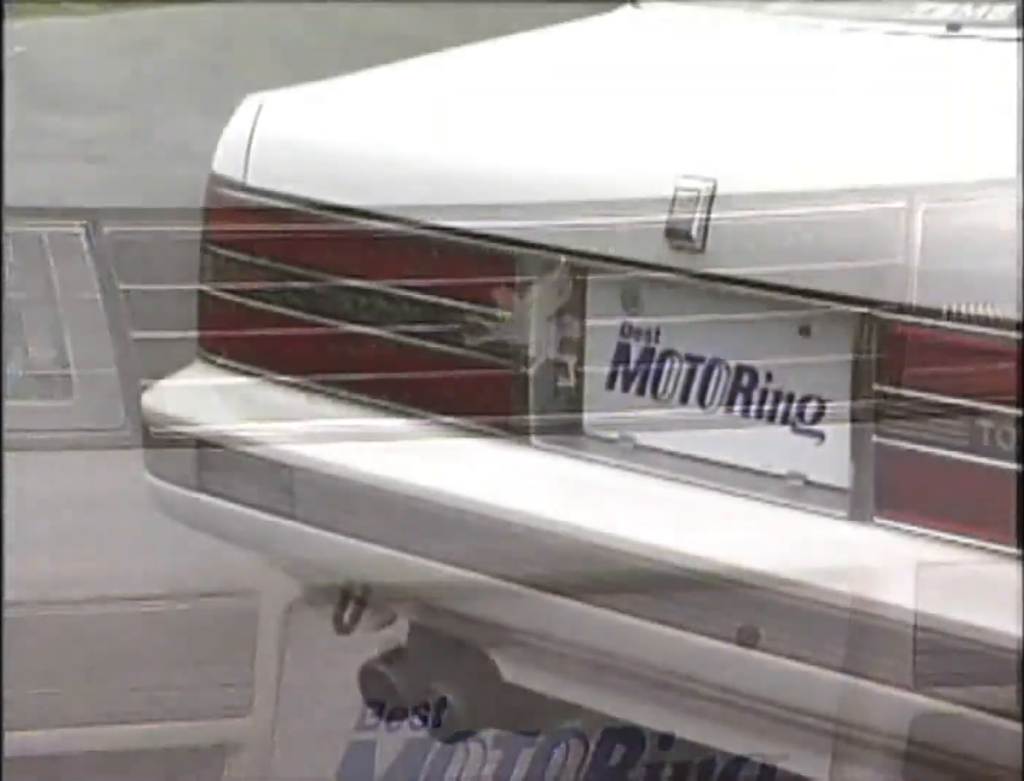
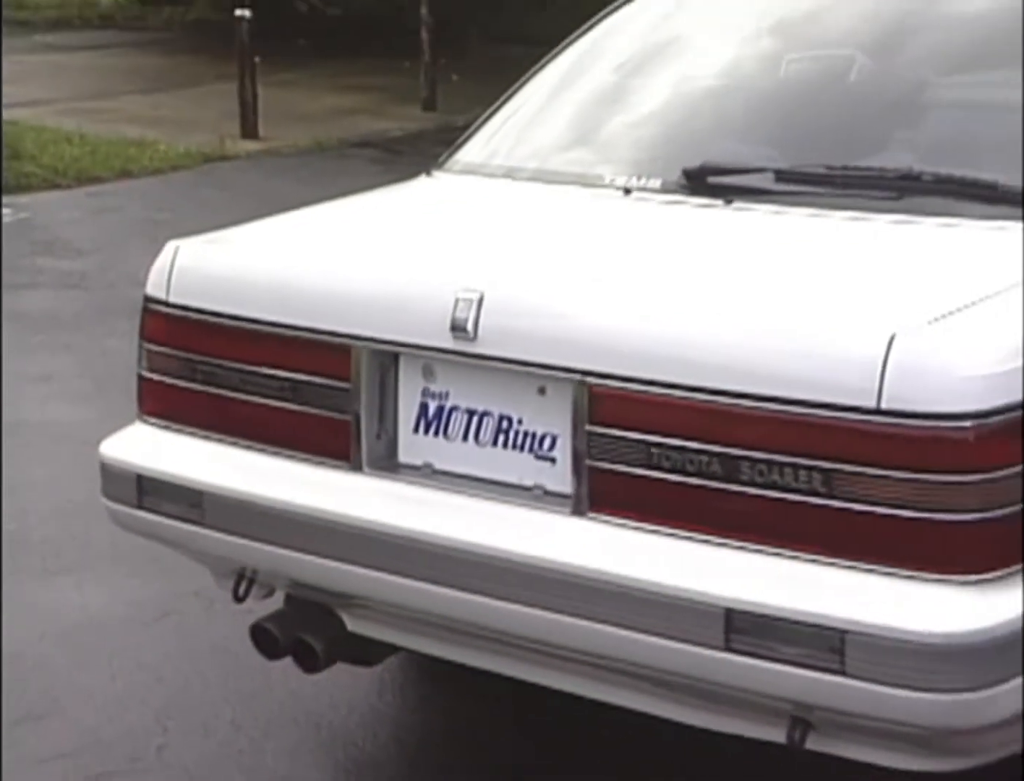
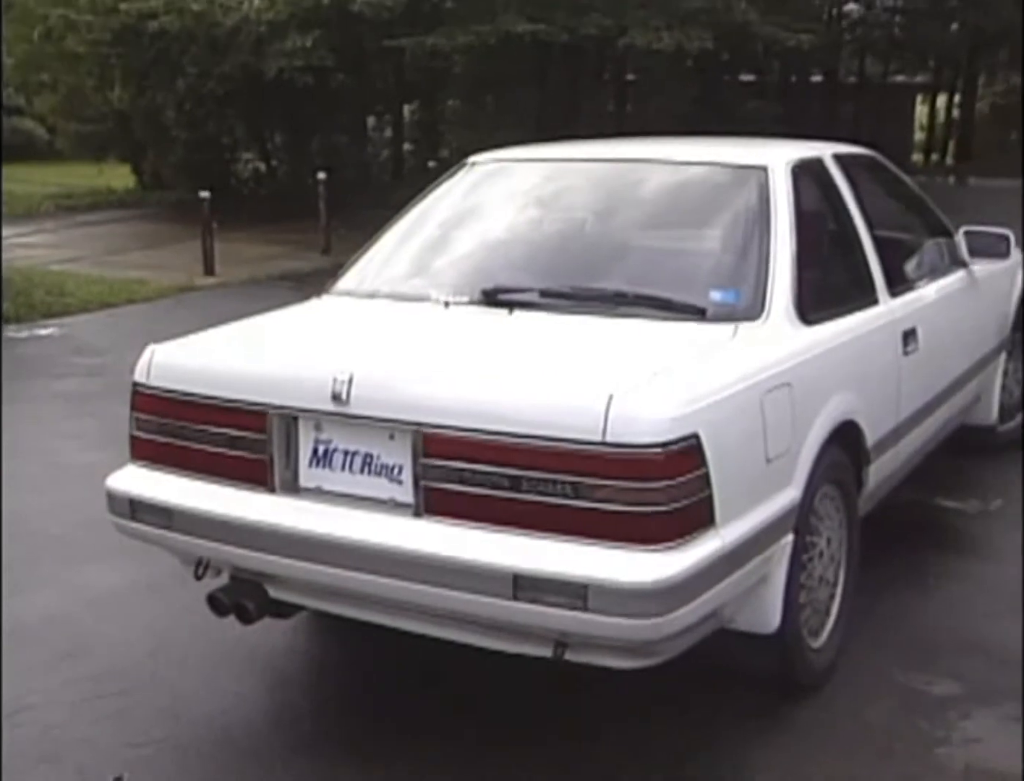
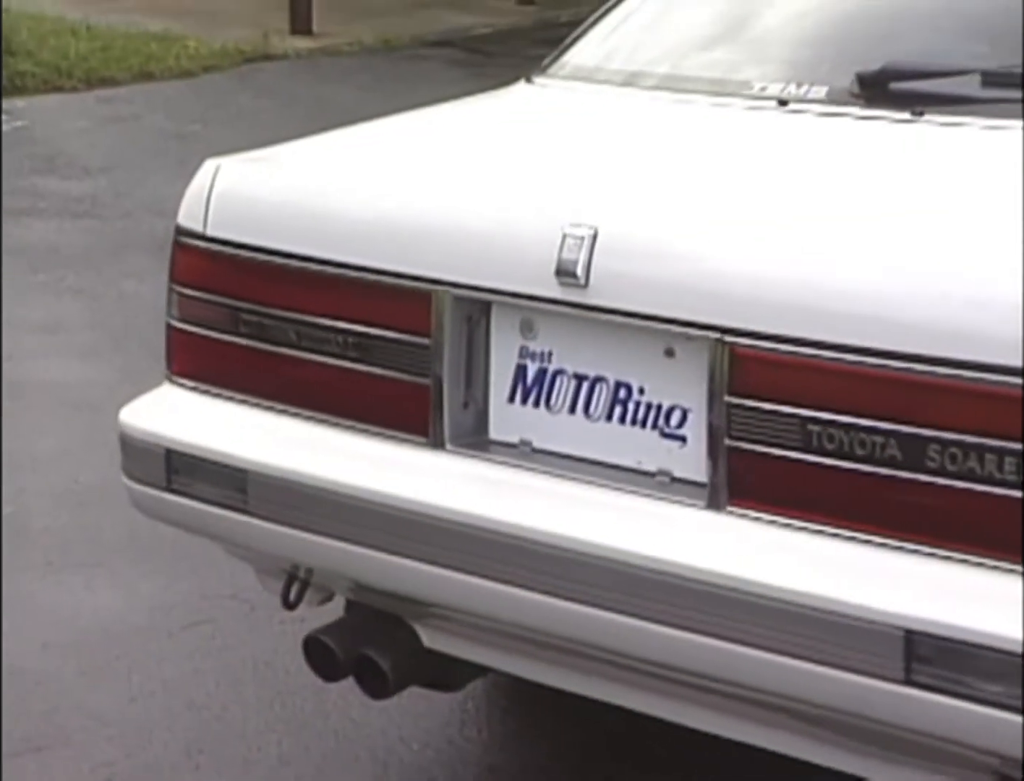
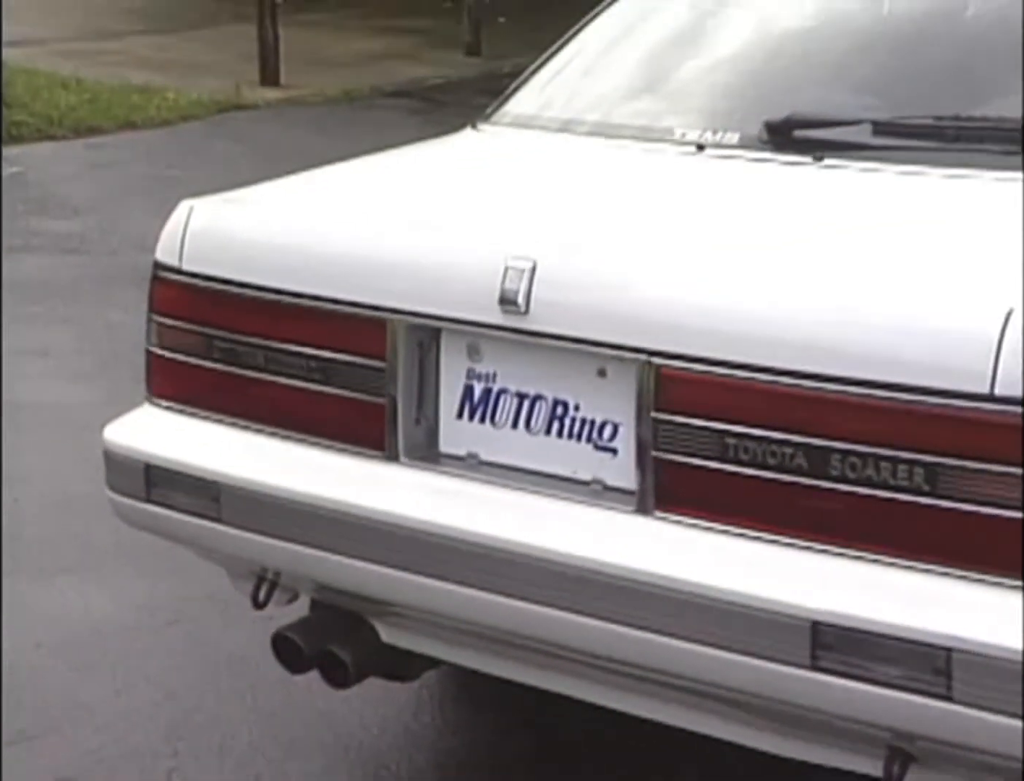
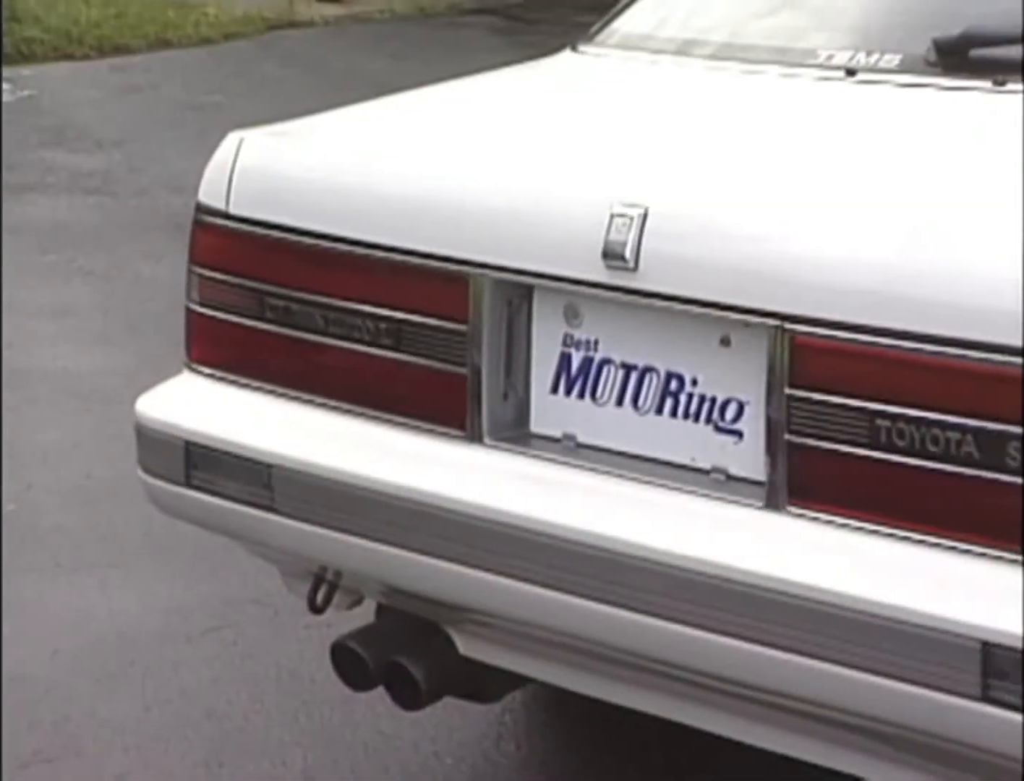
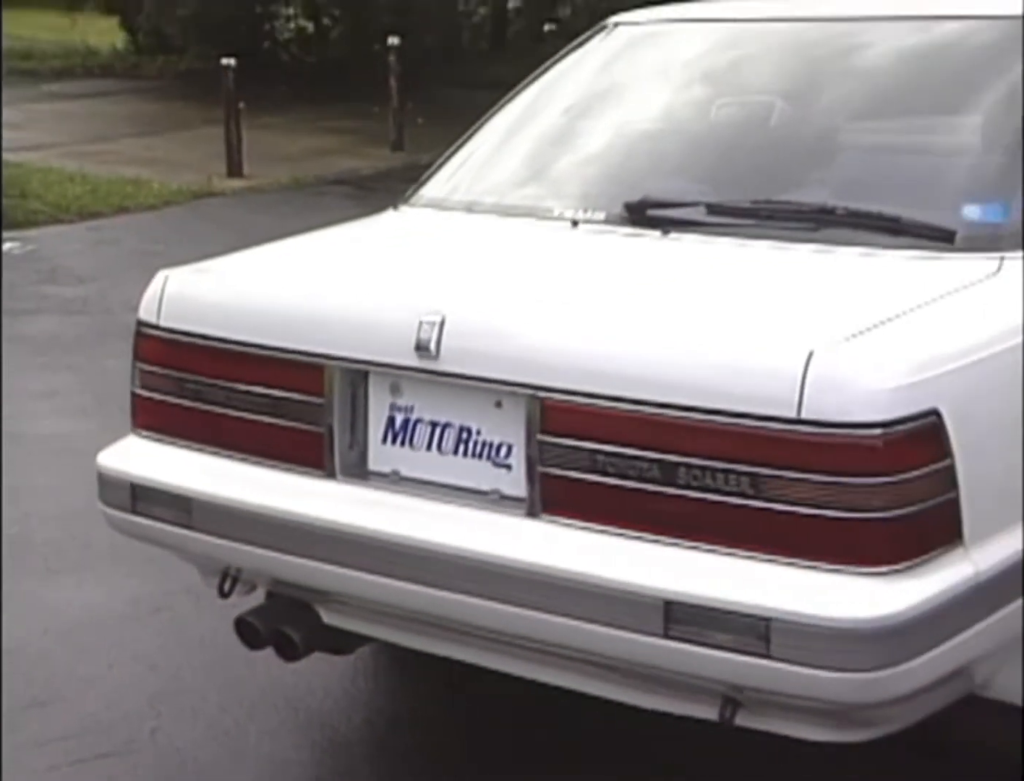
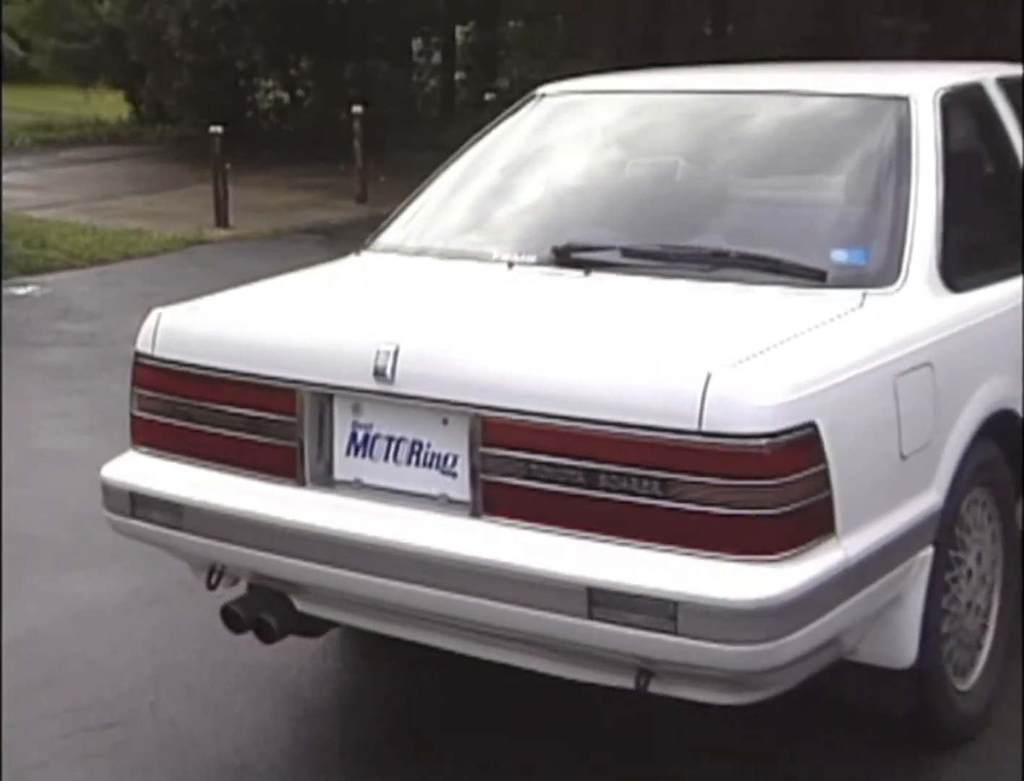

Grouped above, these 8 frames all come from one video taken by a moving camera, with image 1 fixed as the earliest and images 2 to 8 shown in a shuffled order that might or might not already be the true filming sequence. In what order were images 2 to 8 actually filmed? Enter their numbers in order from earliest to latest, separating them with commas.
6, 4, 5, 2, 7, 8, 3
